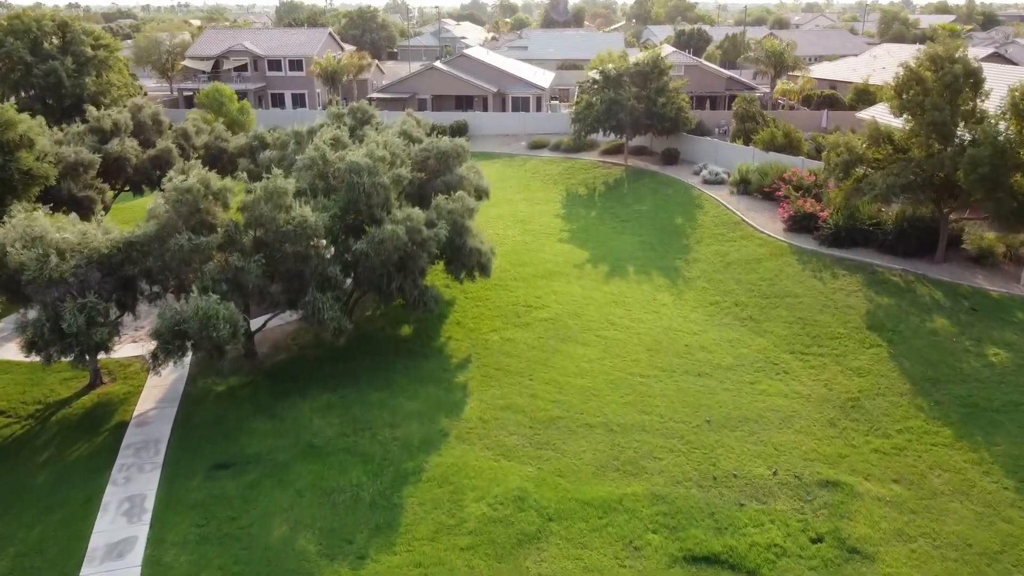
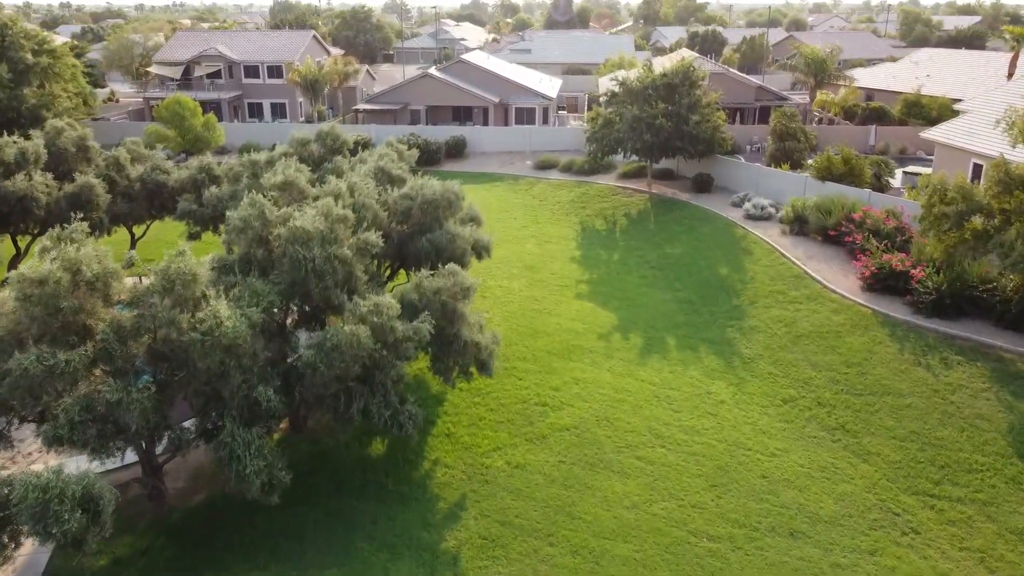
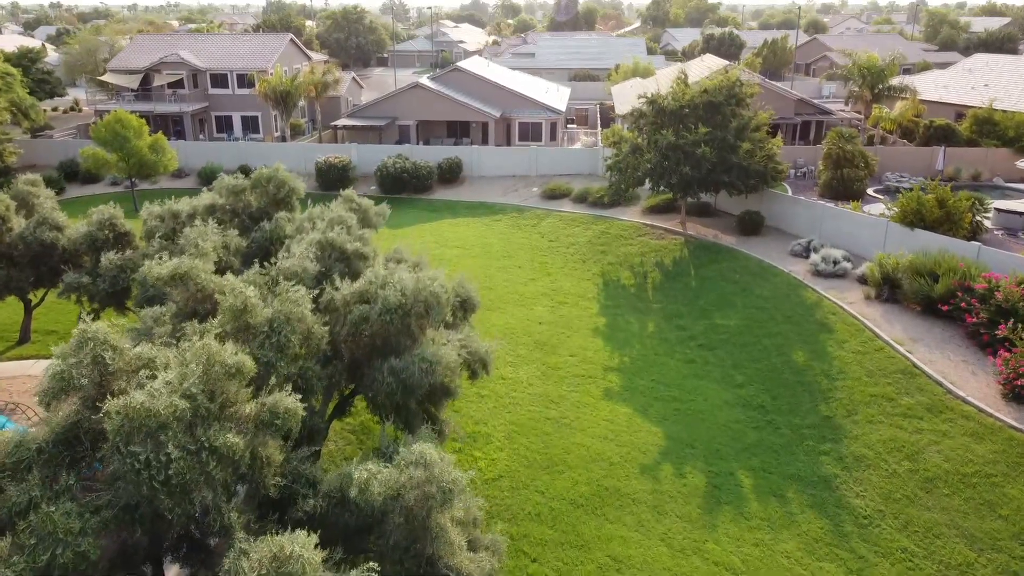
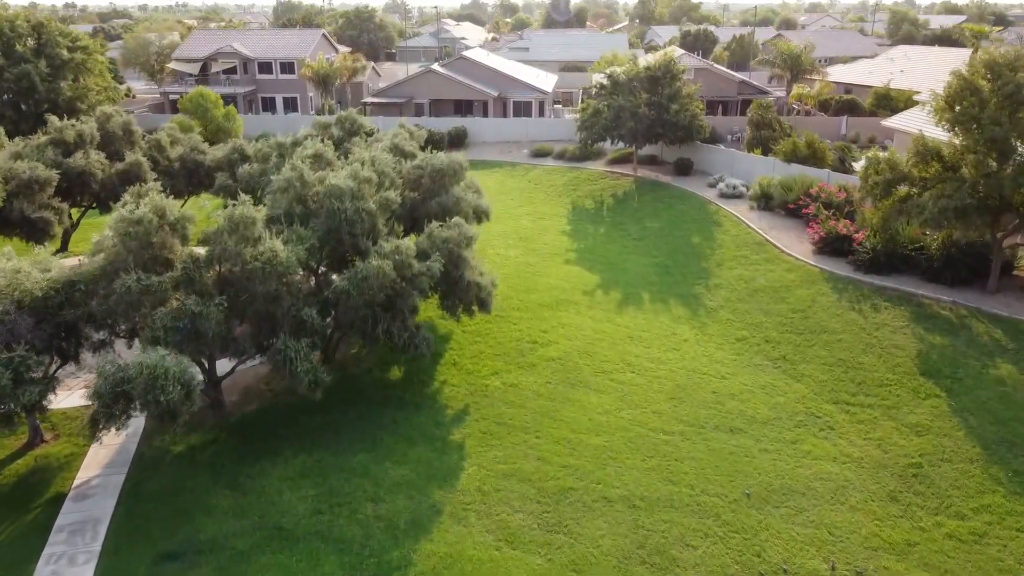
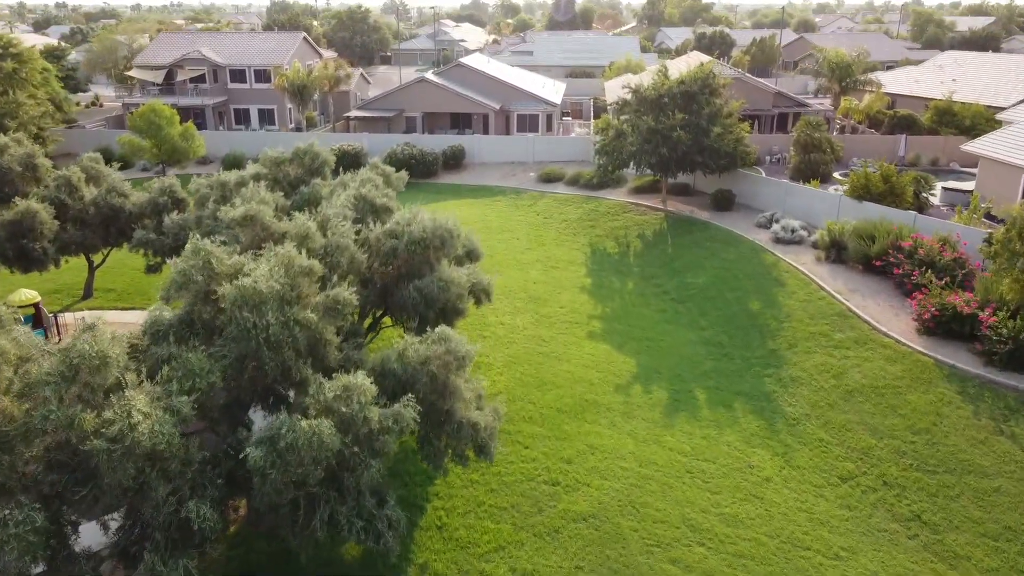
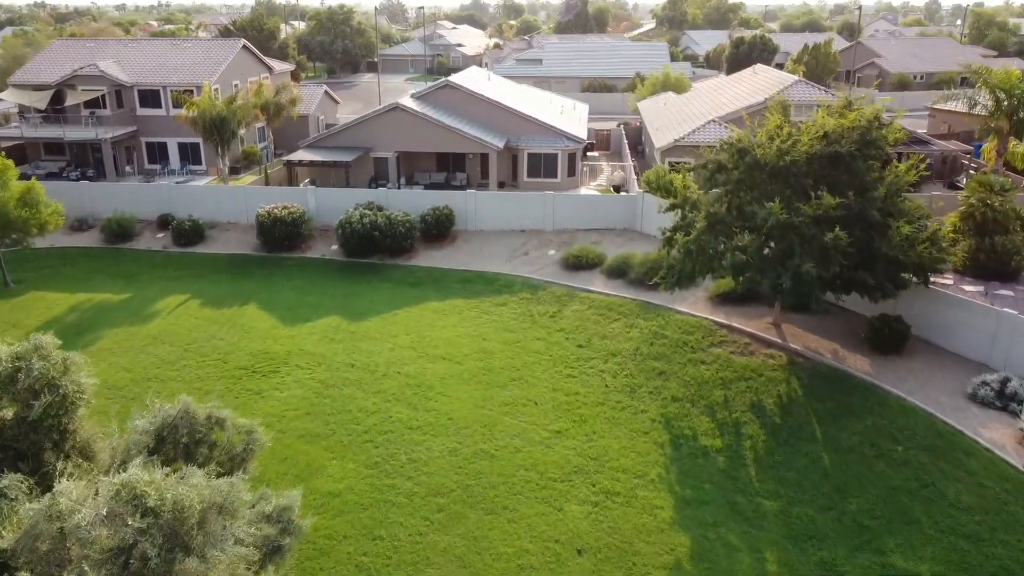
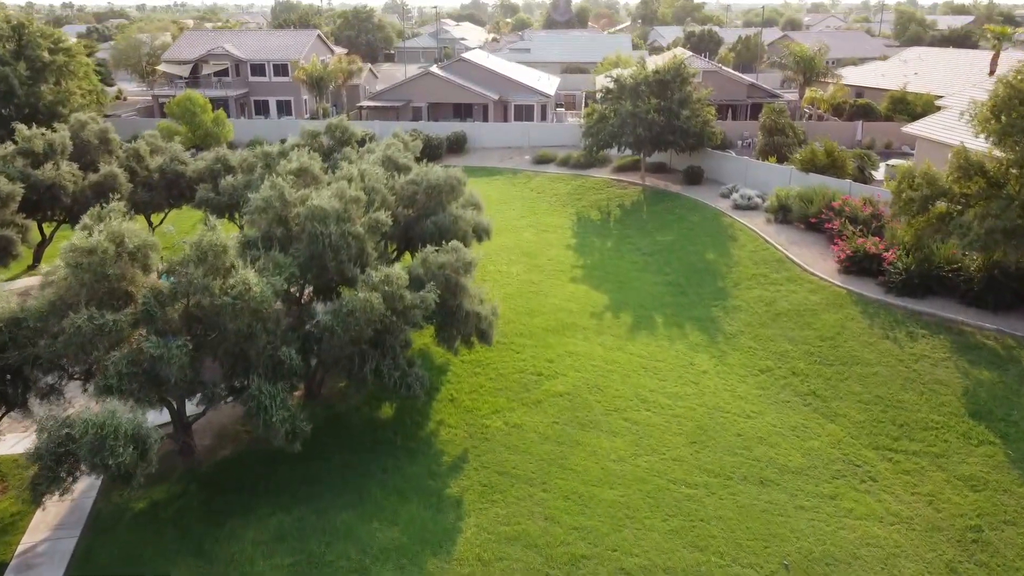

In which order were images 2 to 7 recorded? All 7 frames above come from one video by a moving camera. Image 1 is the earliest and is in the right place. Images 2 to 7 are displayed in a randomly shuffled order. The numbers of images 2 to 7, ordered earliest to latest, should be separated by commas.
4, 7, 2, 5, 3, 6
